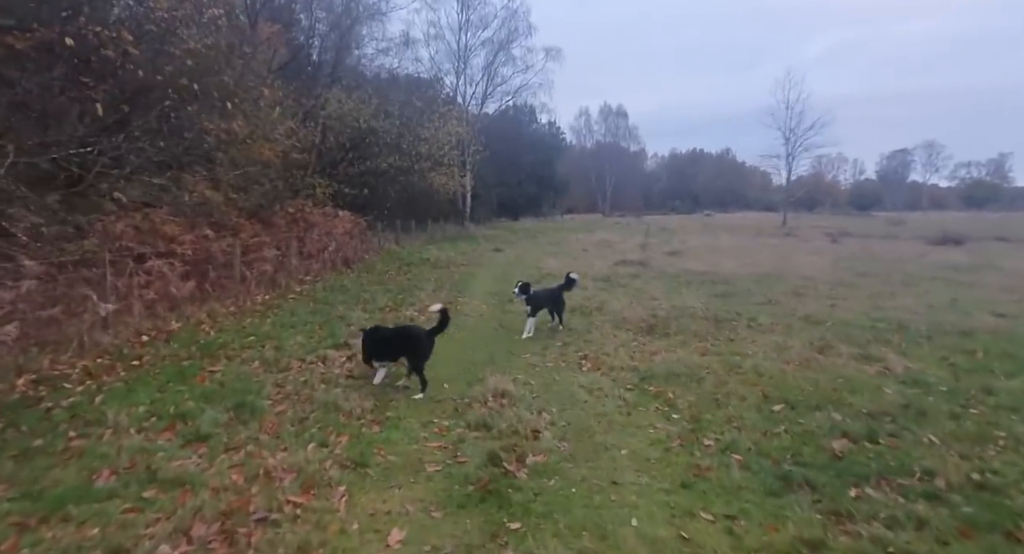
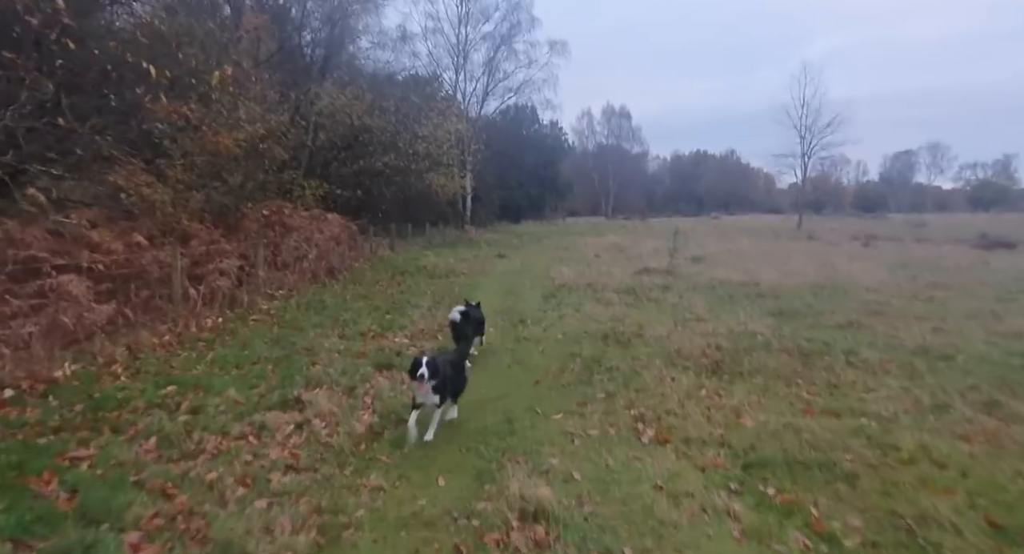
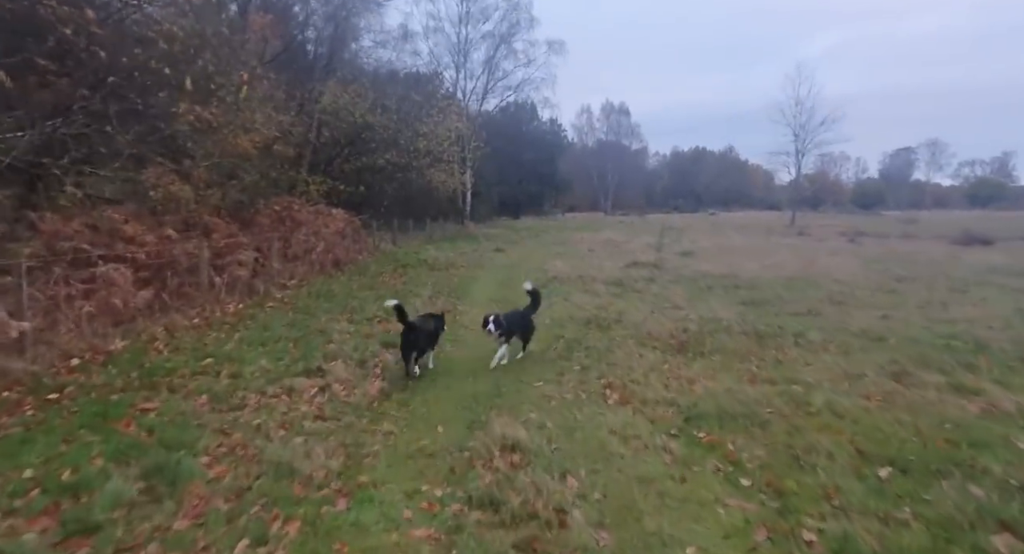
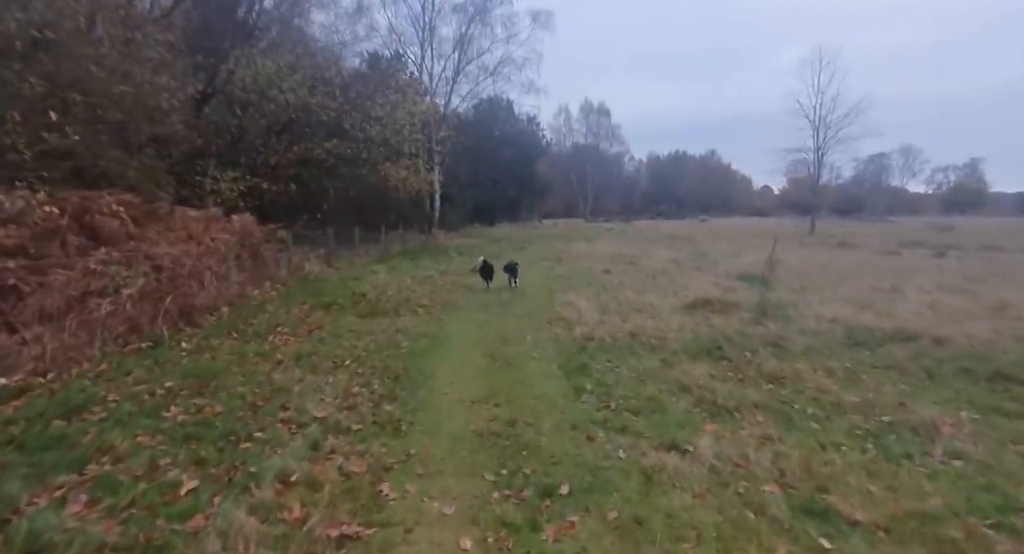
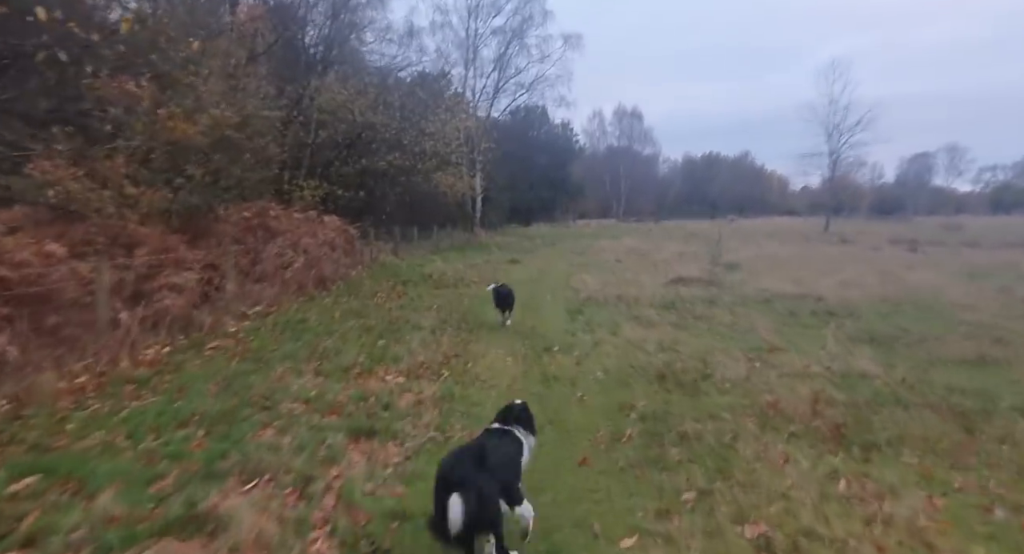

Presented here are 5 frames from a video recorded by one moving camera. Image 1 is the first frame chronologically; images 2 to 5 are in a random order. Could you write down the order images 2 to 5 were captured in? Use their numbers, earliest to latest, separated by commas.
3, 2, 5, 4
